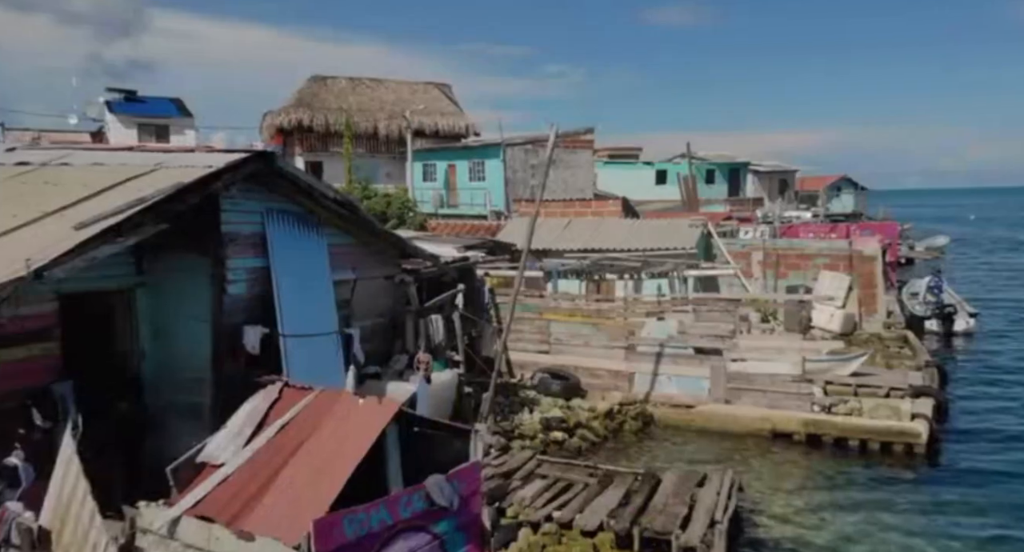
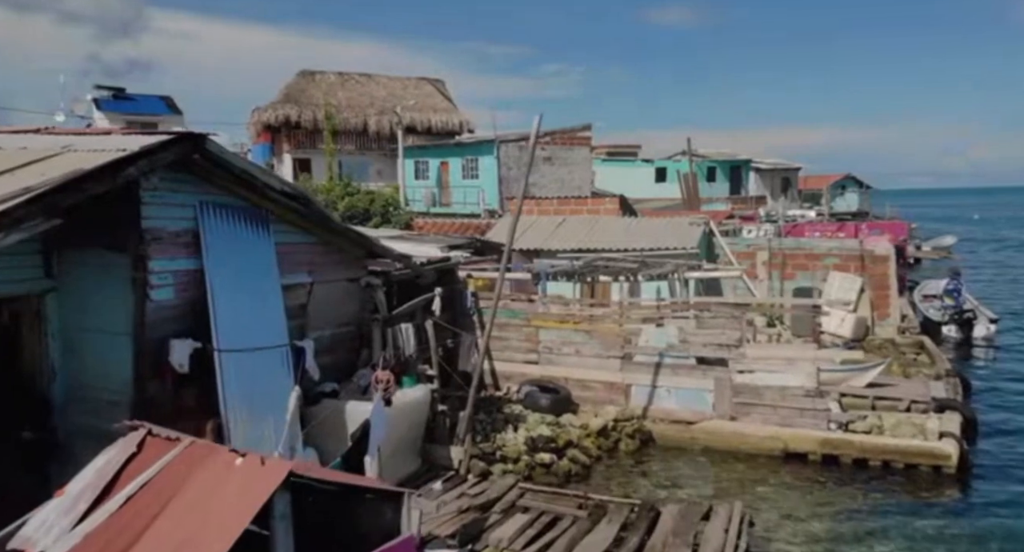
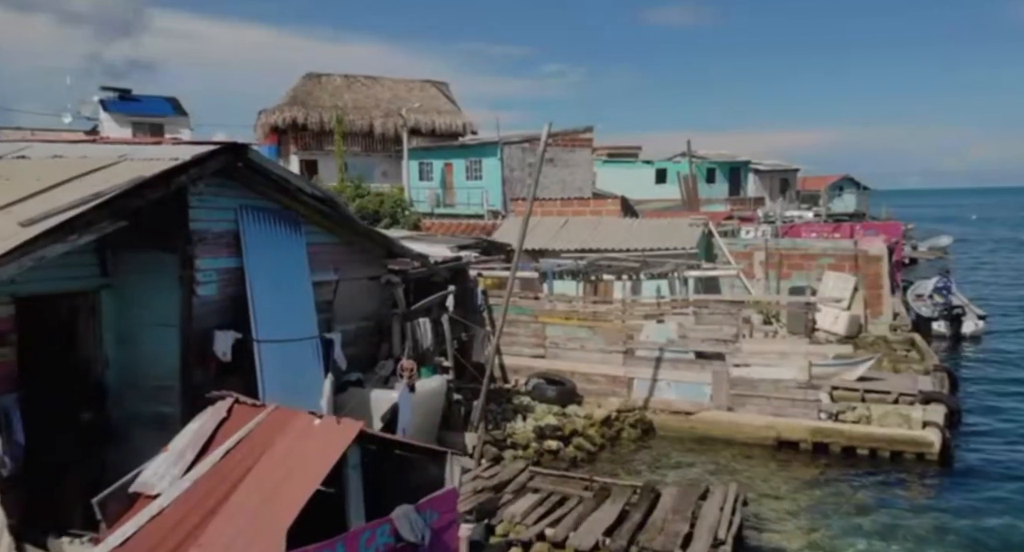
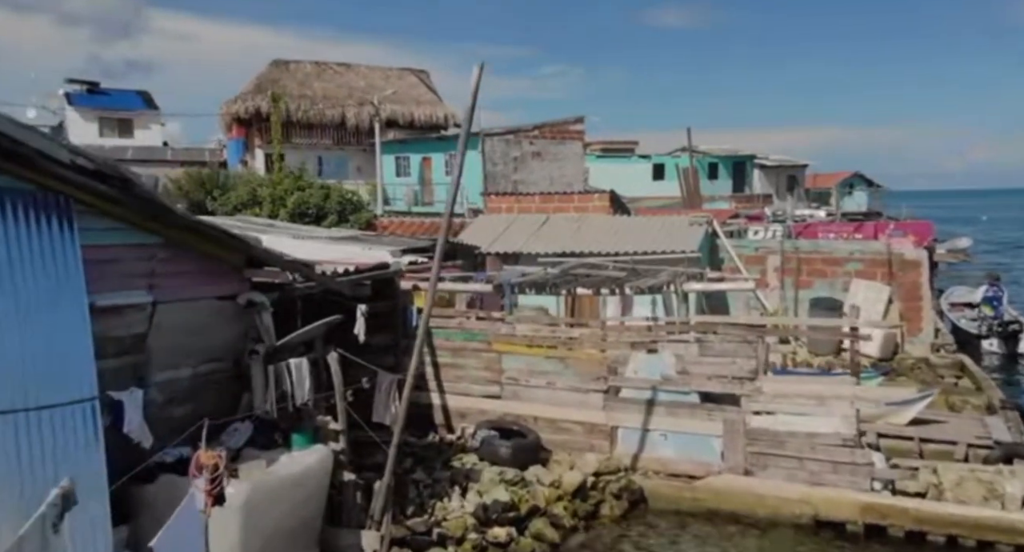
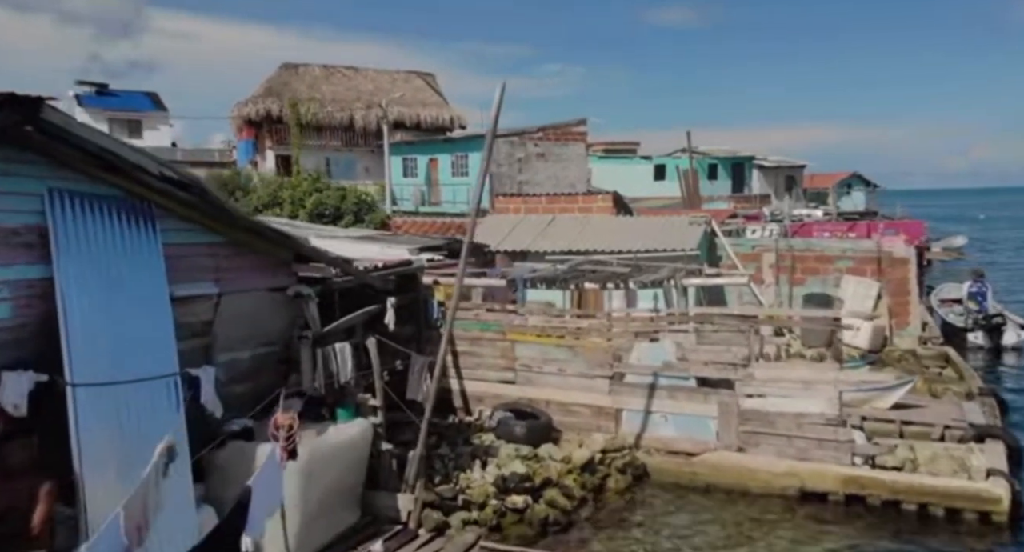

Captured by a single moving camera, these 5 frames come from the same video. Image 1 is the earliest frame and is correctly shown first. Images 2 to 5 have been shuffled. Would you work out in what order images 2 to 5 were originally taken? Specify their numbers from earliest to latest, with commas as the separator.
3, 2, 5, 4
